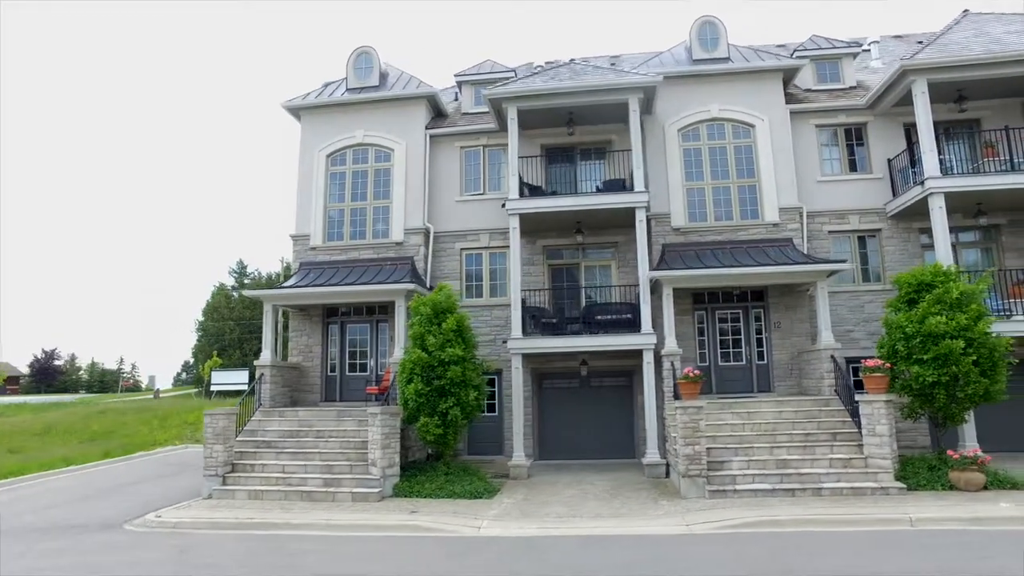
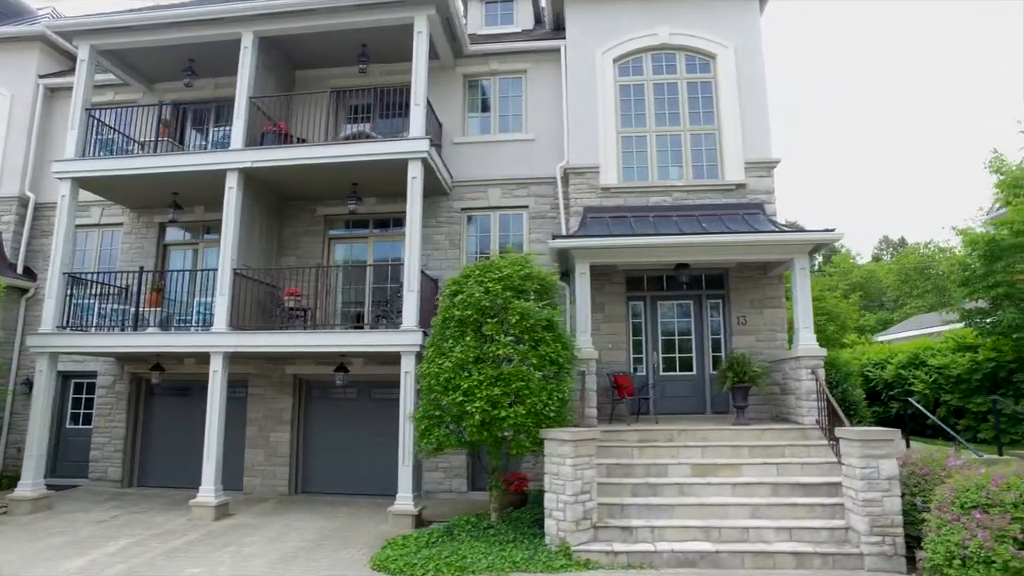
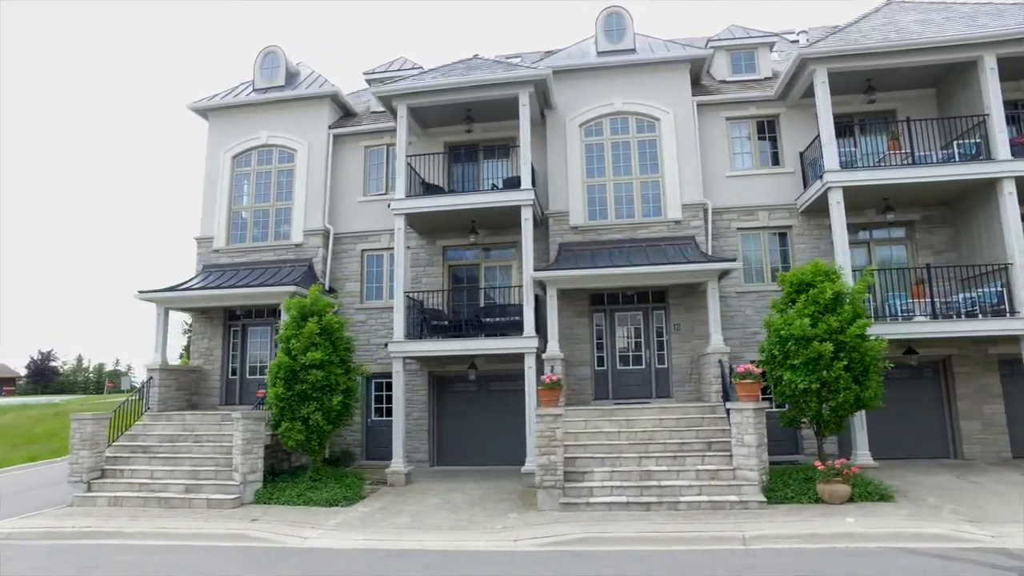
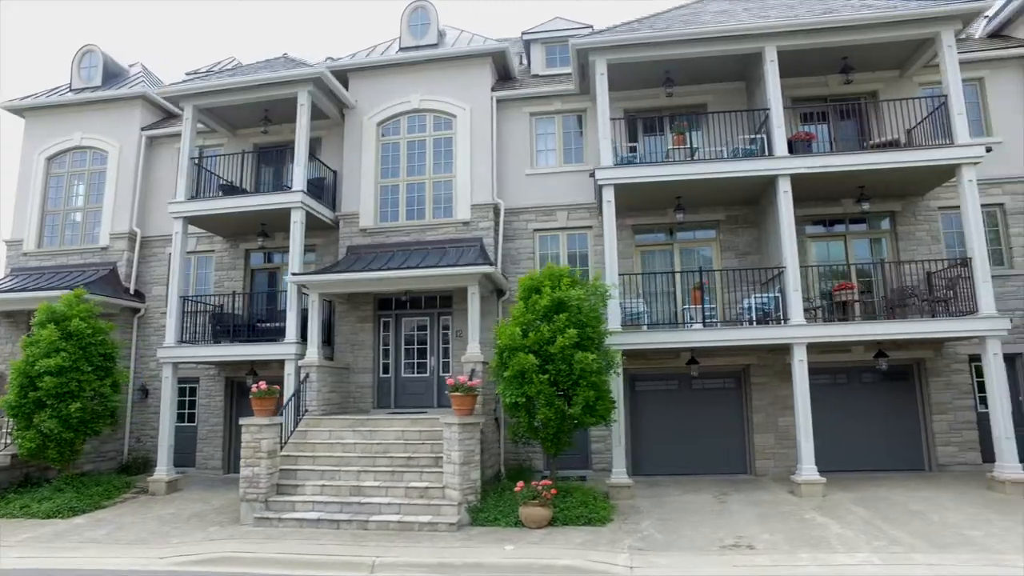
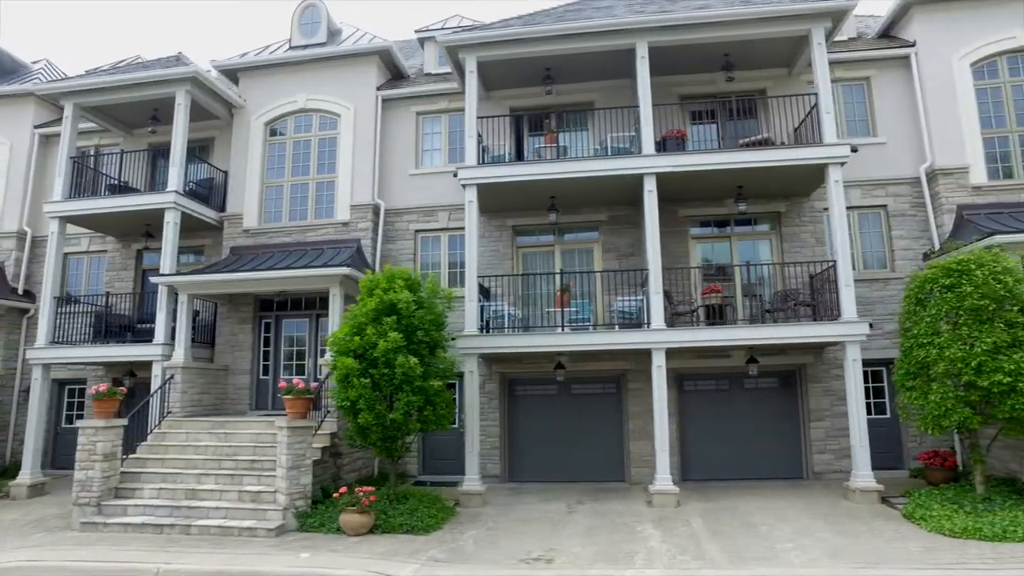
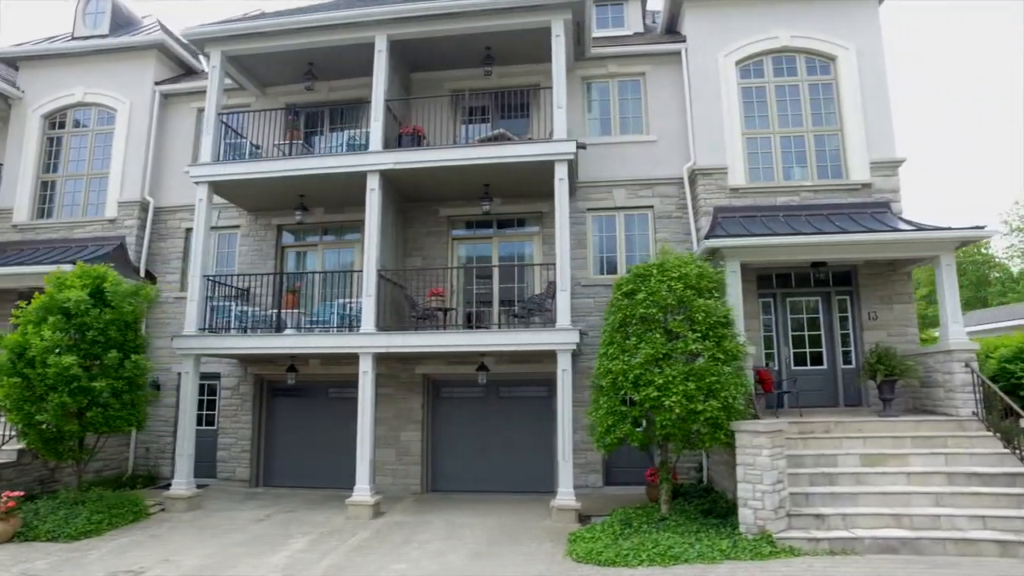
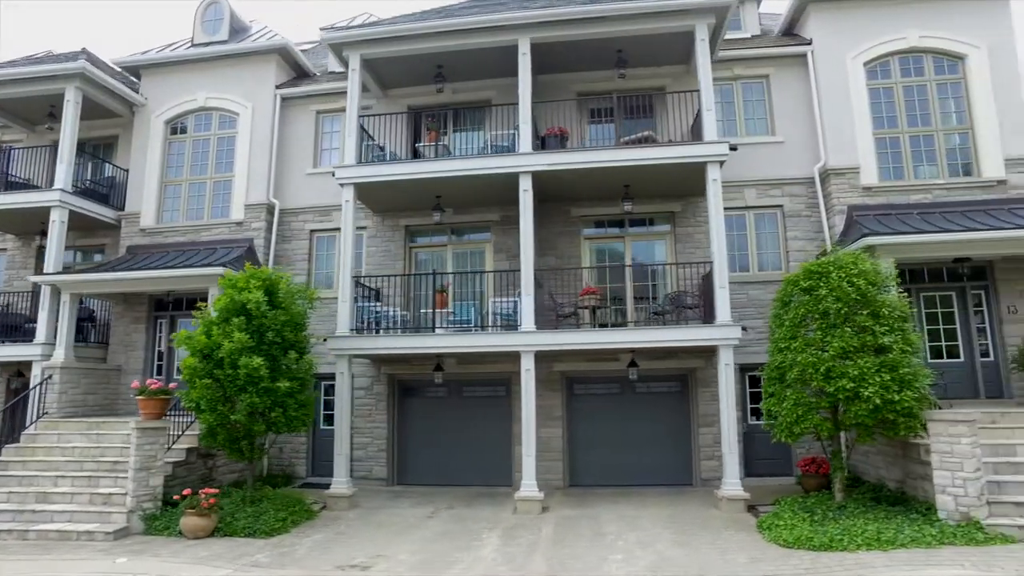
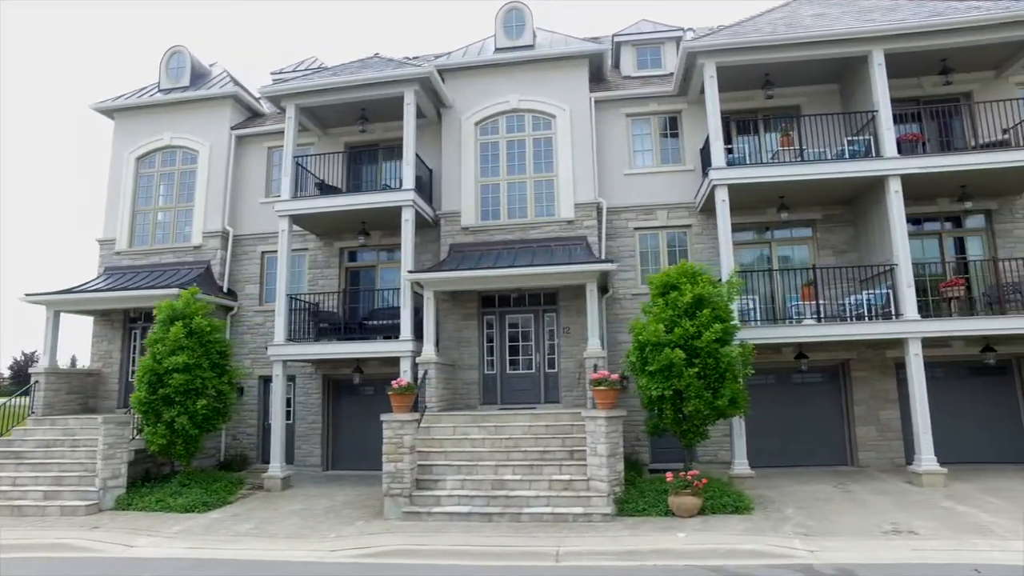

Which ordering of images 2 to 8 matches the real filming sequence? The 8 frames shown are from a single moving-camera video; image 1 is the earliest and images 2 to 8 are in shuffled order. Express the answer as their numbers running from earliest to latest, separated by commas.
3, 8, 4, 5, 7, 6, 2
